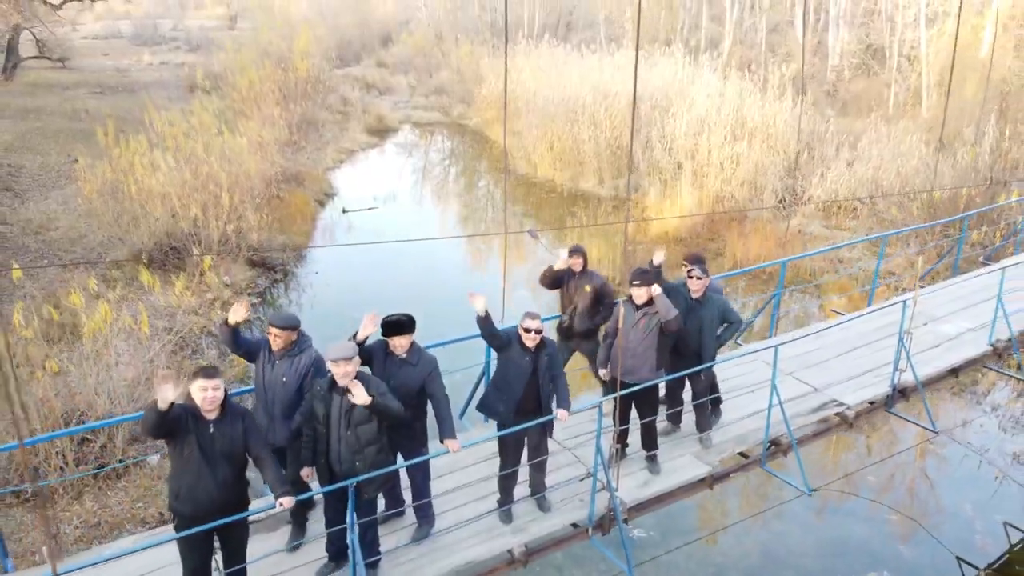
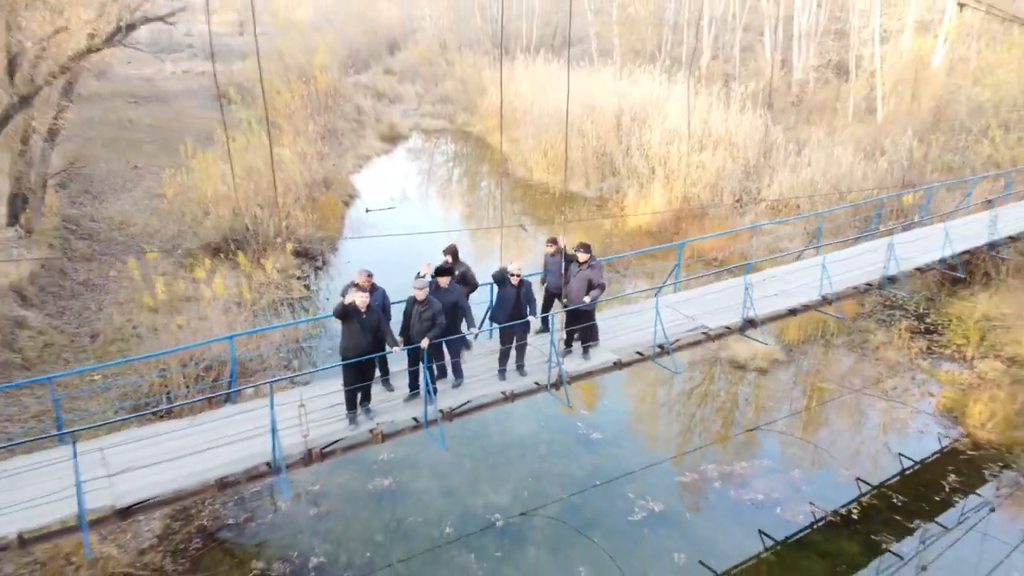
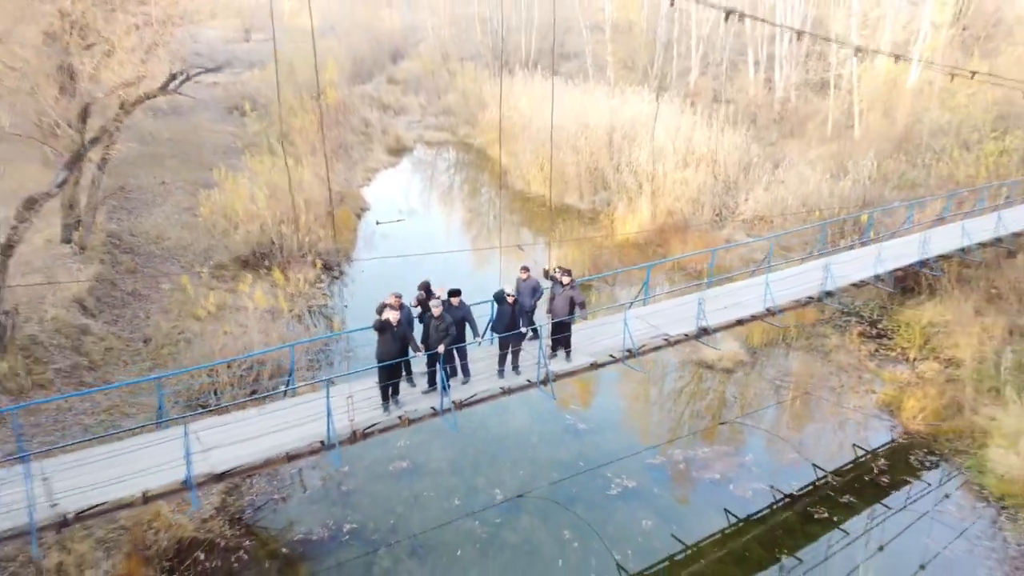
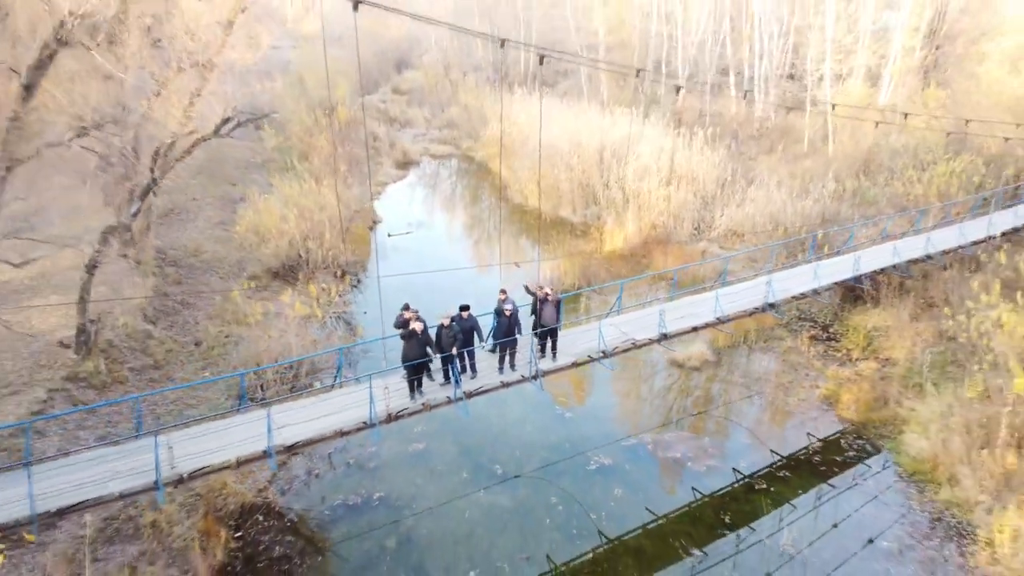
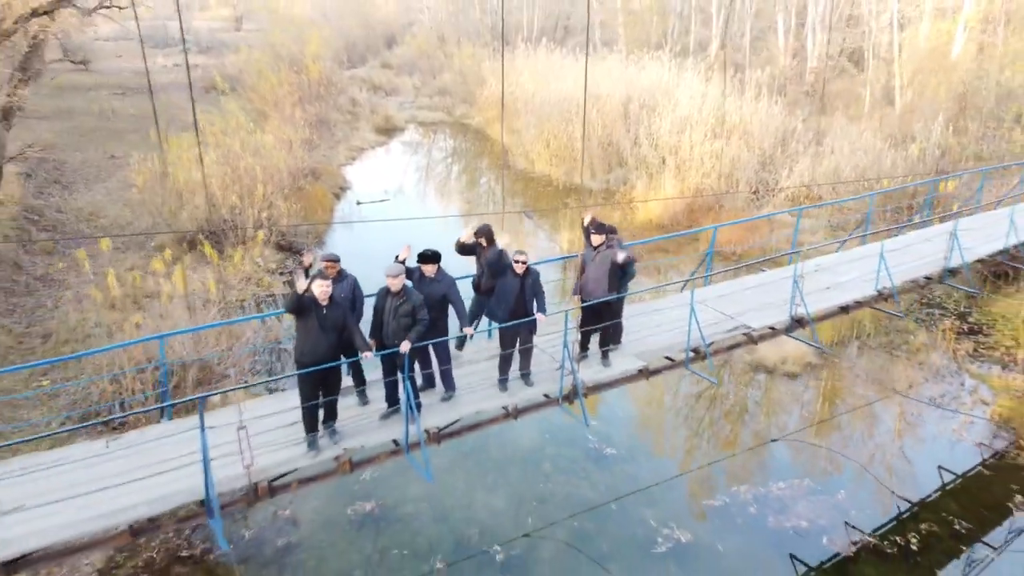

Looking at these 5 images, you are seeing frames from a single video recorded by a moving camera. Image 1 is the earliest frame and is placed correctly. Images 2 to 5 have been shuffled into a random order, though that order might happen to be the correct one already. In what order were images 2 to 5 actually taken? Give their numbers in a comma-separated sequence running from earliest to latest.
5, 2, 3, 4
